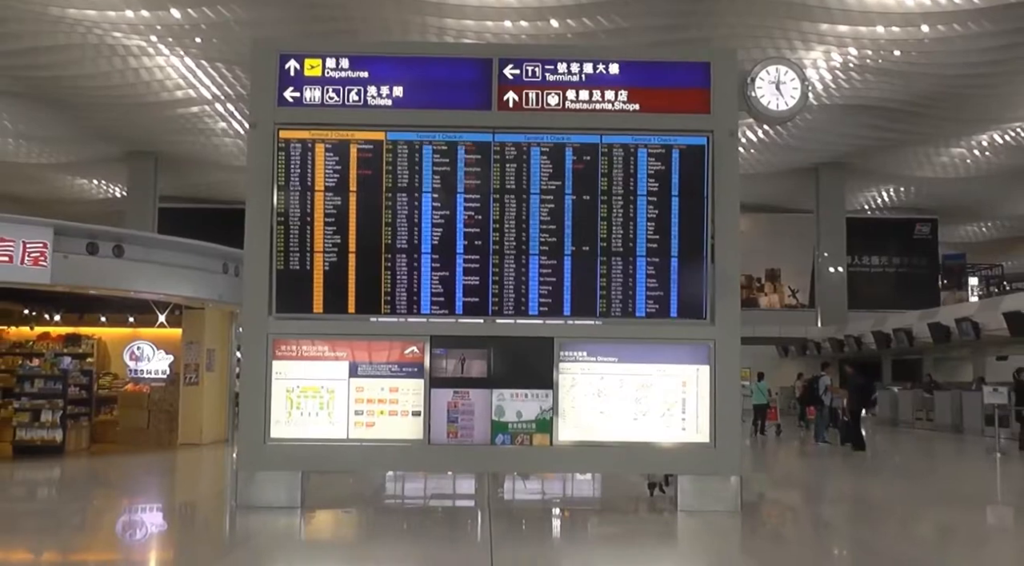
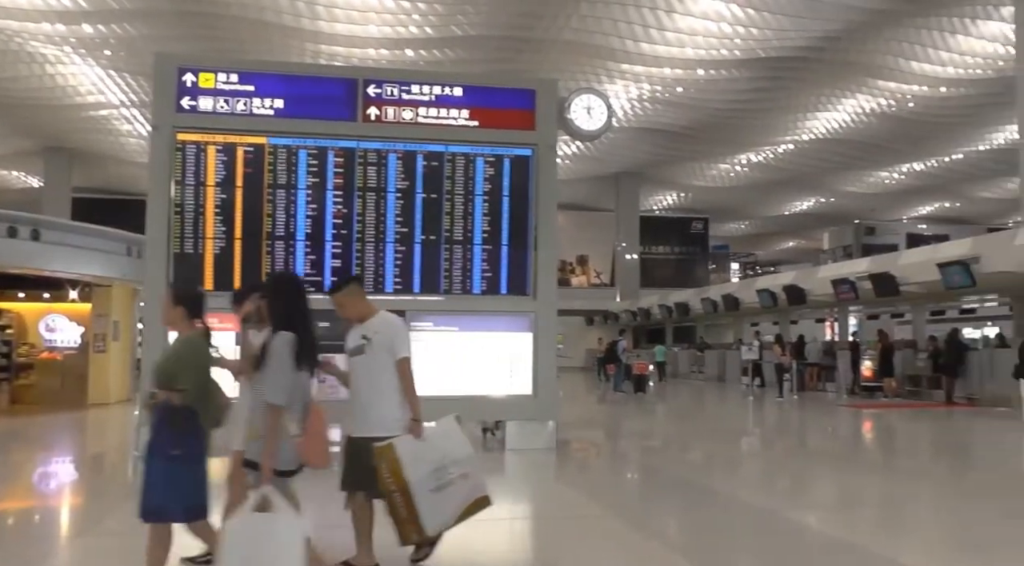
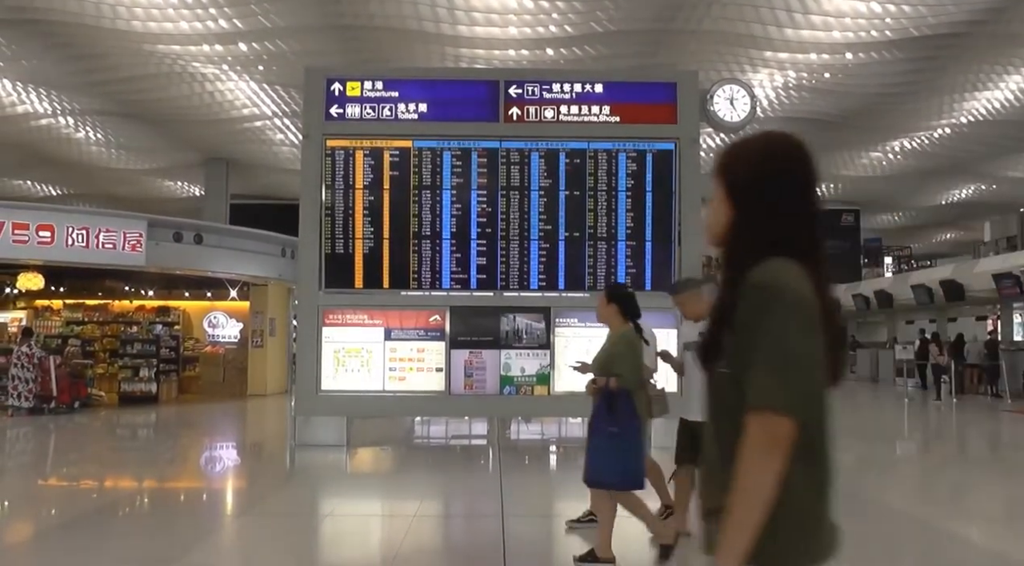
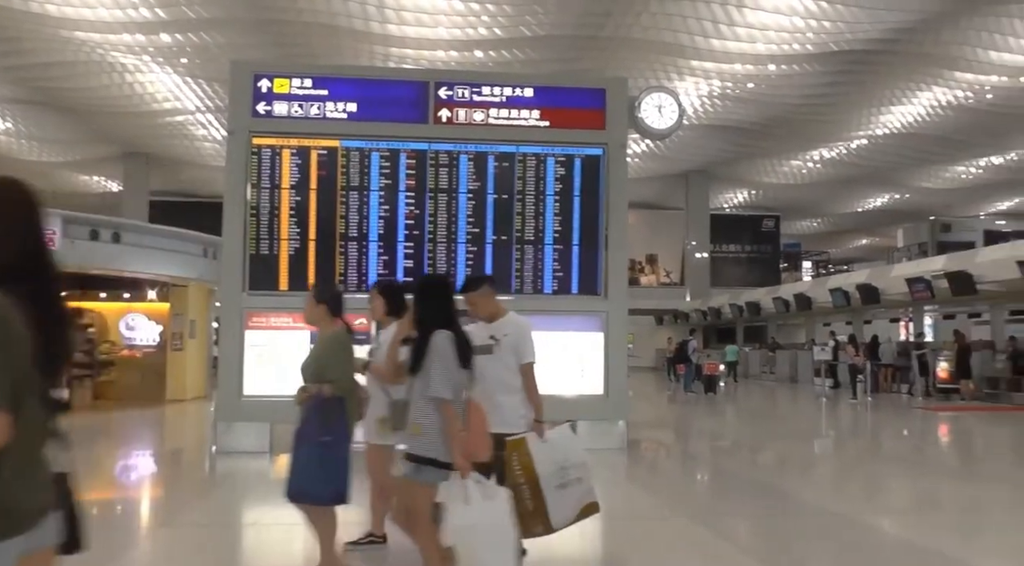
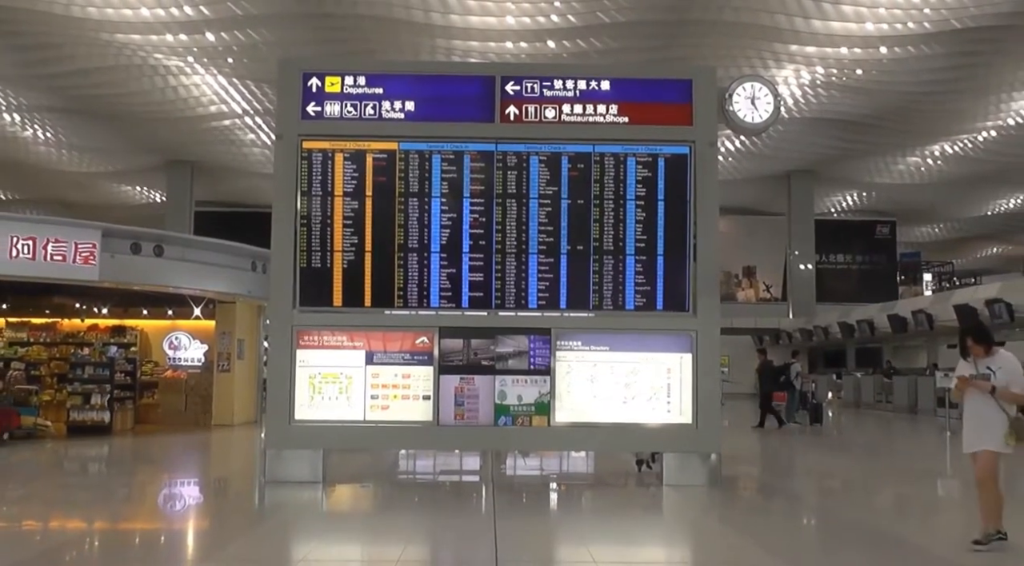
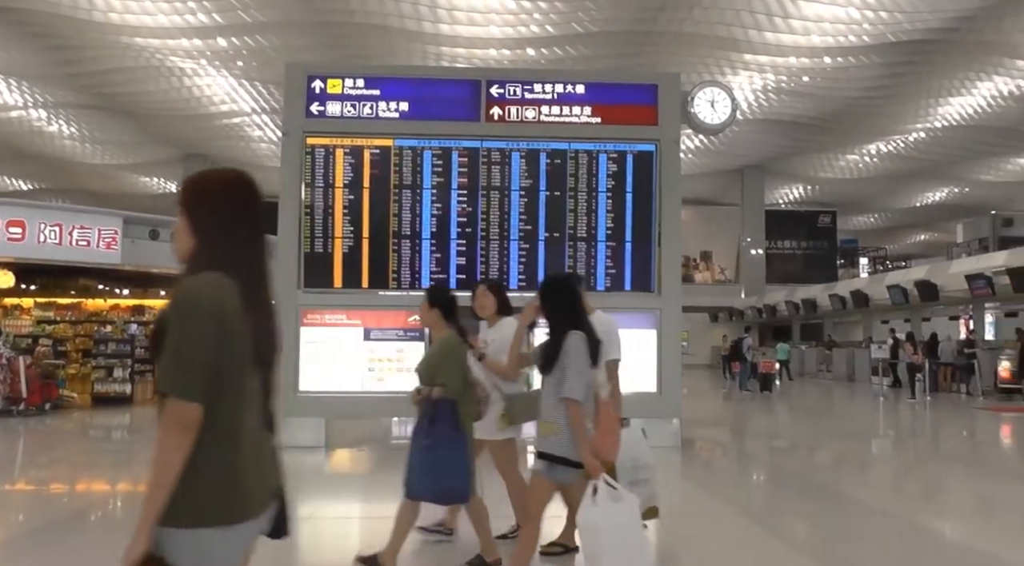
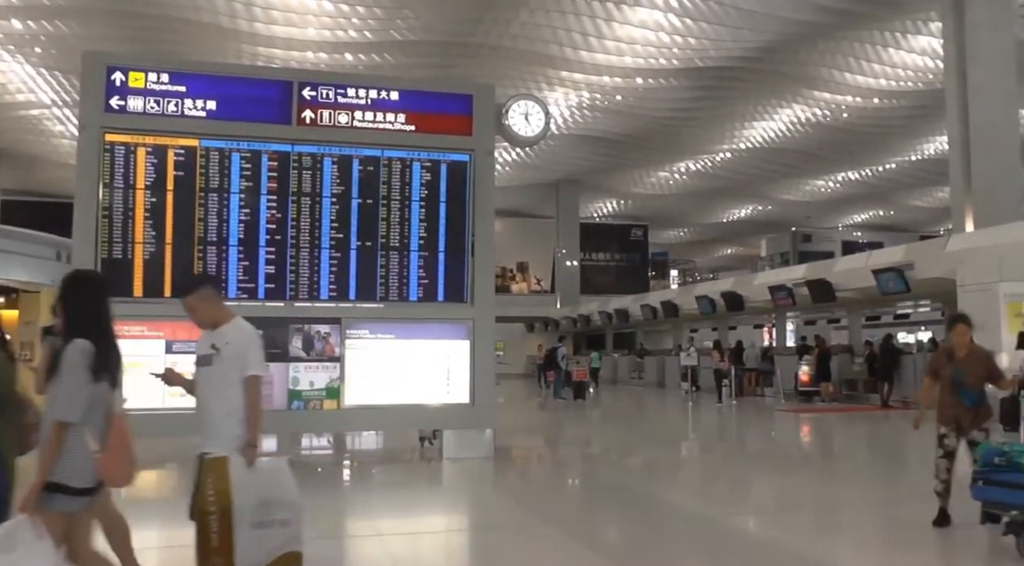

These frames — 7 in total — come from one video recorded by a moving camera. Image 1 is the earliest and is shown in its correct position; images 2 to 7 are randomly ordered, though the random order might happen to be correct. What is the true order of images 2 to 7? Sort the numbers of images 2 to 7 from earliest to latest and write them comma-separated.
5, 3, 6, 4, 2, 7
